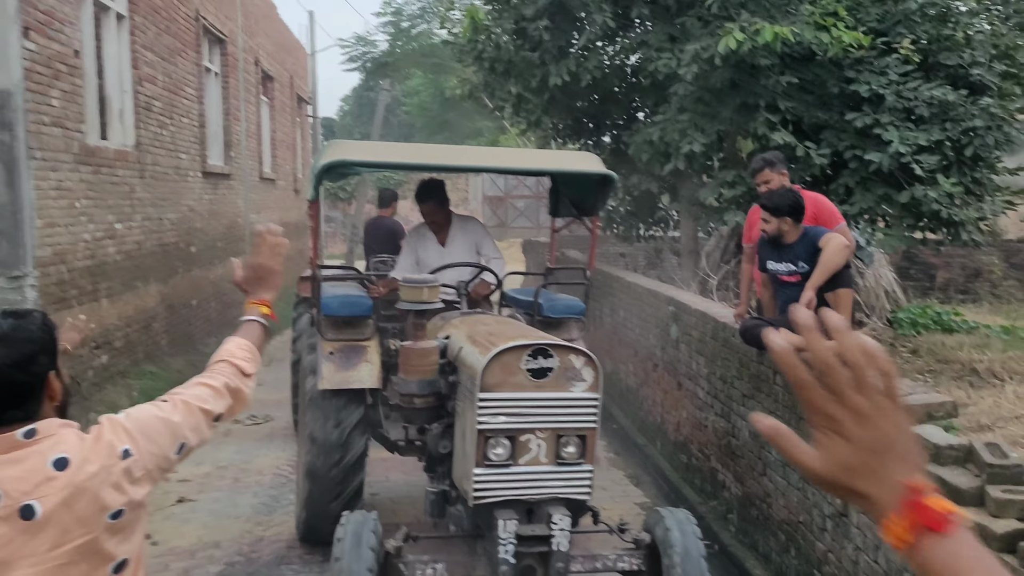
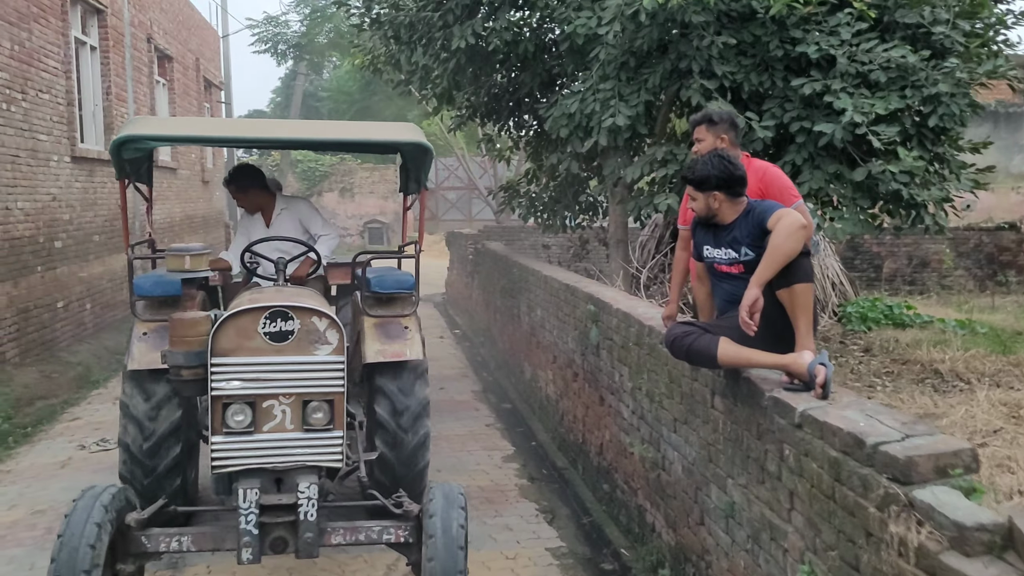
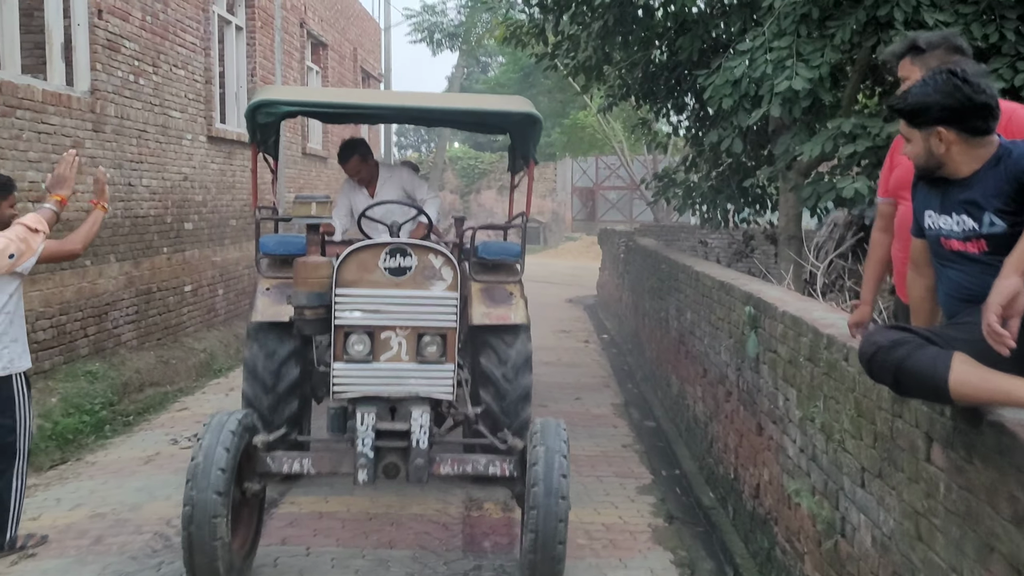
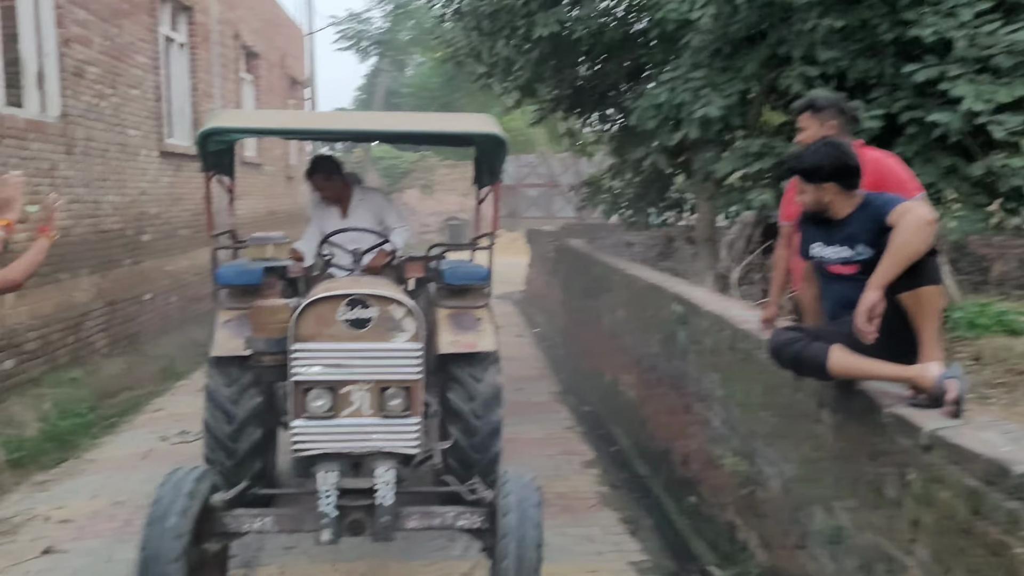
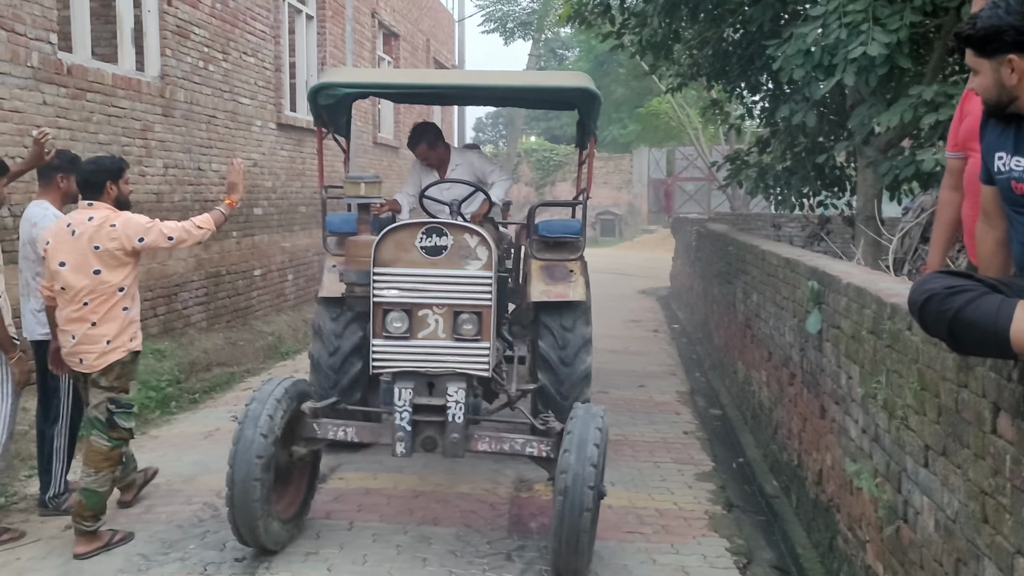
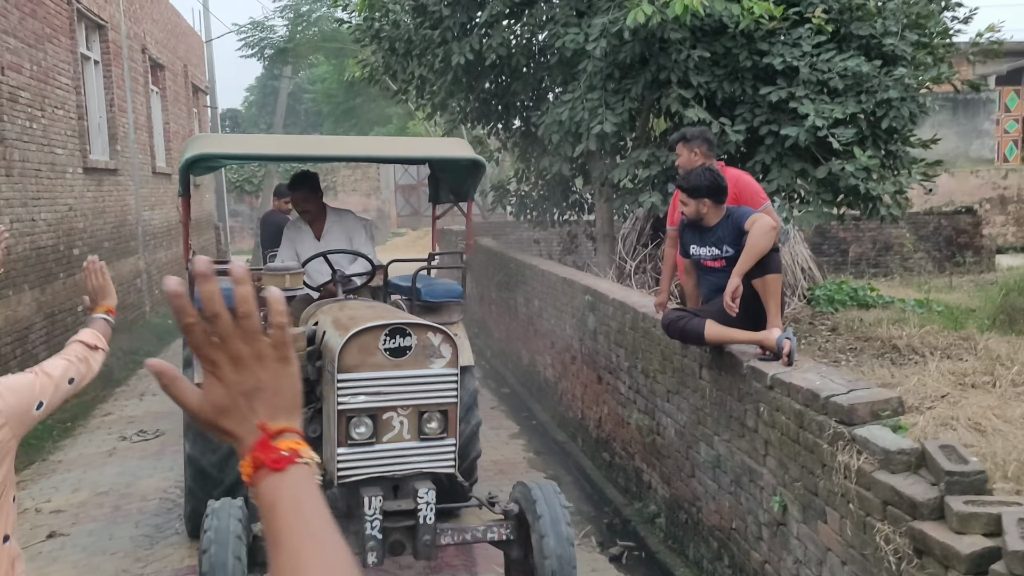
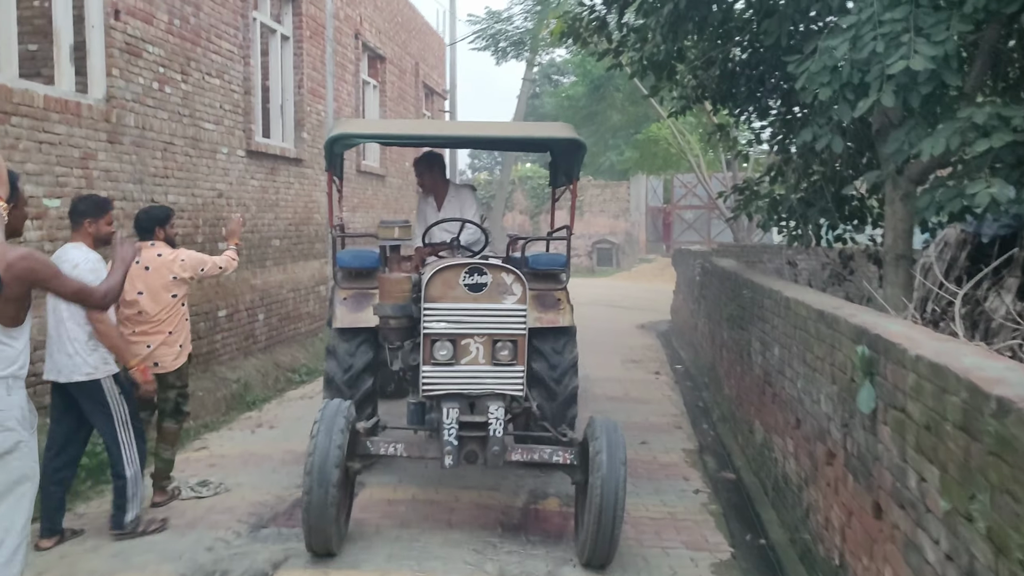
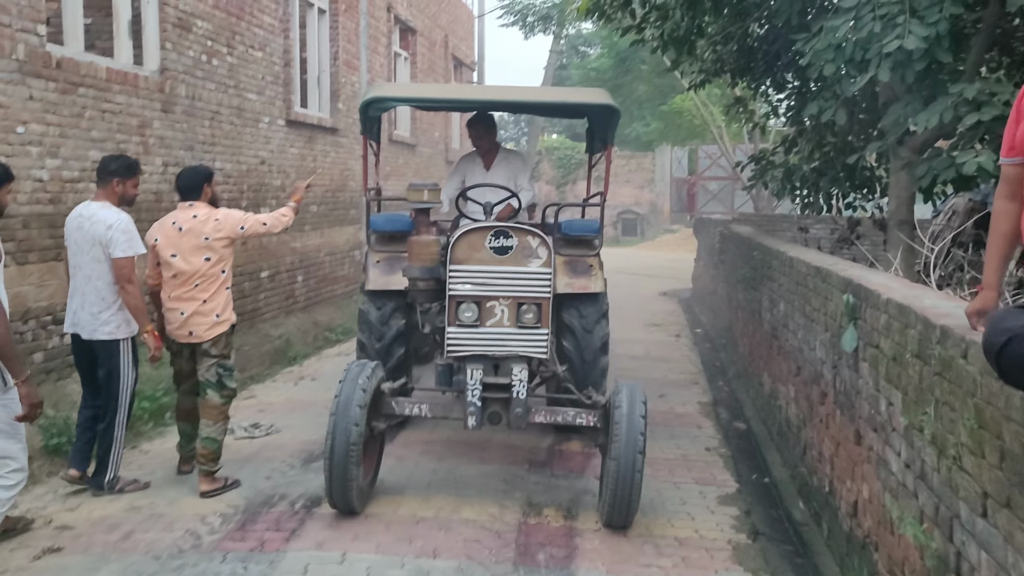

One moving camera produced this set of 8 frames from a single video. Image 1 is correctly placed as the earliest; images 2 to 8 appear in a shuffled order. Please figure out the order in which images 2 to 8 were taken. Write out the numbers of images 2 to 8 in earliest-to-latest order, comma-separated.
6, 2, 4, 3, 5, 8, 7
